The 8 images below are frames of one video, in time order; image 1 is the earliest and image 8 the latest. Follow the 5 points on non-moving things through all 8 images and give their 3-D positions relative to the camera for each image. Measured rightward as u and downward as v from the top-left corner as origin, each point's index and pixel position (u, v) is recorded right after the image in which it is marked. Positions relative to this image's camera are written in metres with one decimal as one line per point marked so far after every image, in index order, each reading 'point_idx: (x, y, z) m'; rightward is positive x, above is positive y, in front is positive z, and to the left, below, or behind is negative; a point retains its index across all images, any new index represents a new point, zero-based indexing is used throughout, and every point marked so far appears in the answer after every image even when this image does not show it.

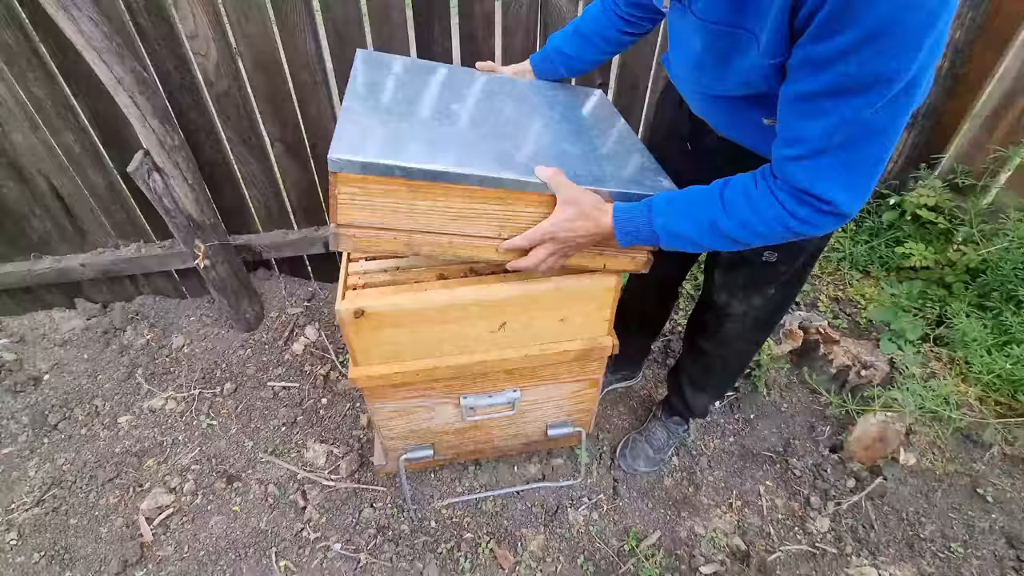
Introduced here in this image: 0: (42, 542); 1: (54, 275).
0: (-1.6, -0.9, +1.7) m
1: (-2.1, +0.1, +2.2) m
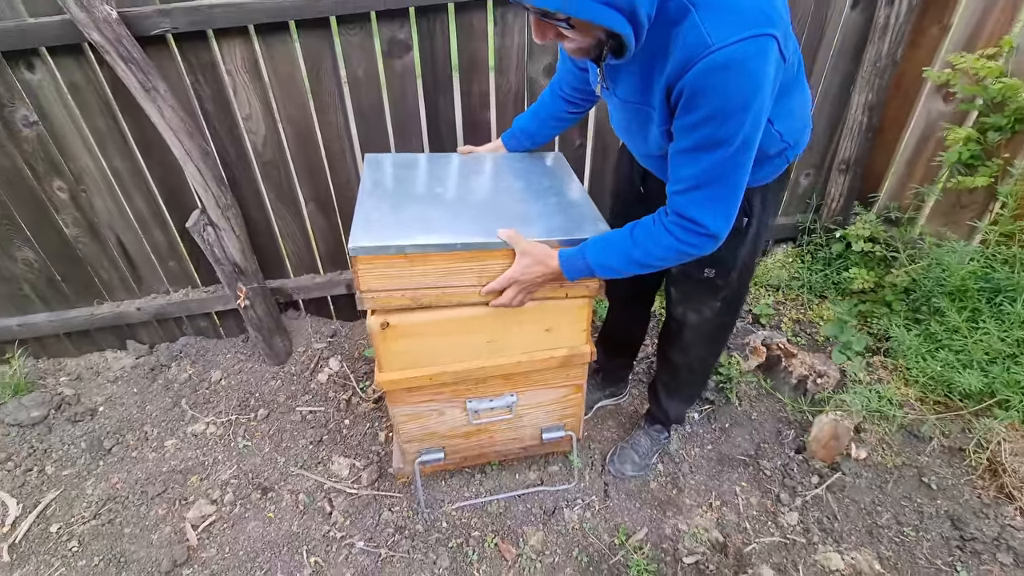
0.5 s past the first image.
0: (-1.6, -1.0, +1.9) m
1: (-2.1, -0.2, +2.6) m
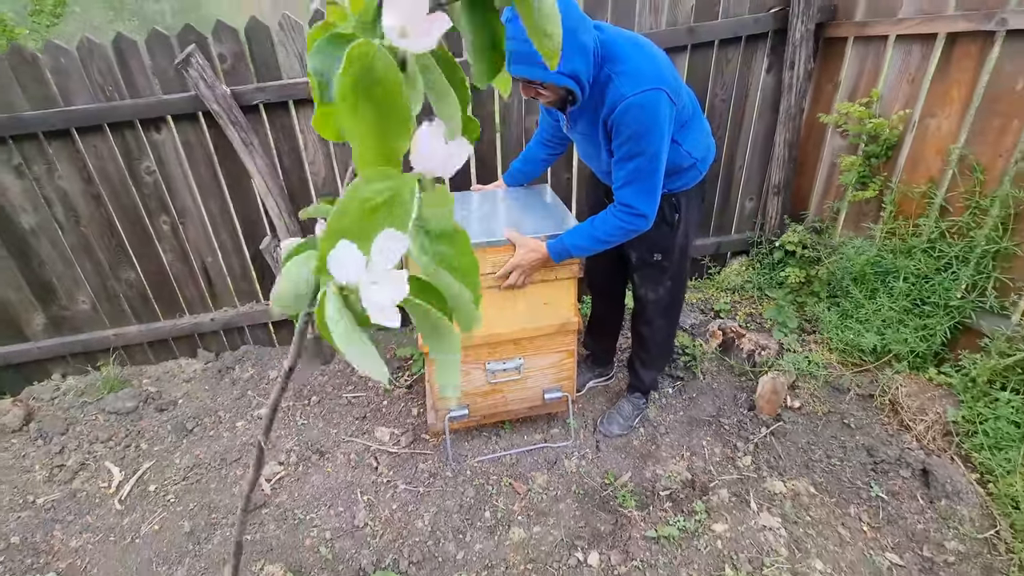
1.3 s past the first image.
0: (-1.6, -1.0, +2.4) m
1: (-2.0, -0.2, +3.1) m
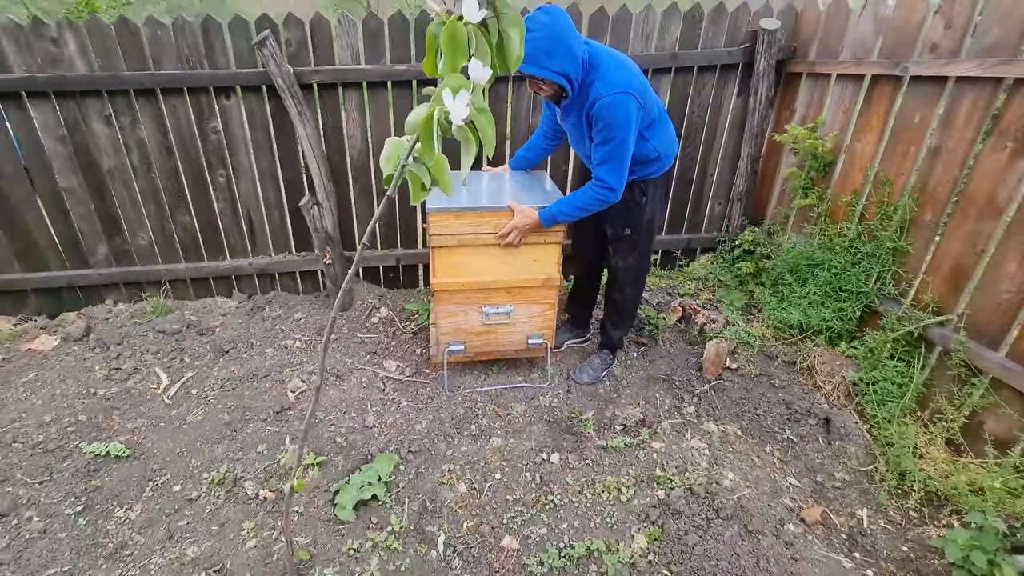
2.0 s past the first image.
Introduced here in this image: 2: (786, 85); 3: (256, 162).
0: (-1.7, -0.7, +2.9) m
1: (-2.1, +0.1, +3.6) m
2: (+1.9, +1.4, +3.4) m
3: (-1.7, +0.9, +3.4) m
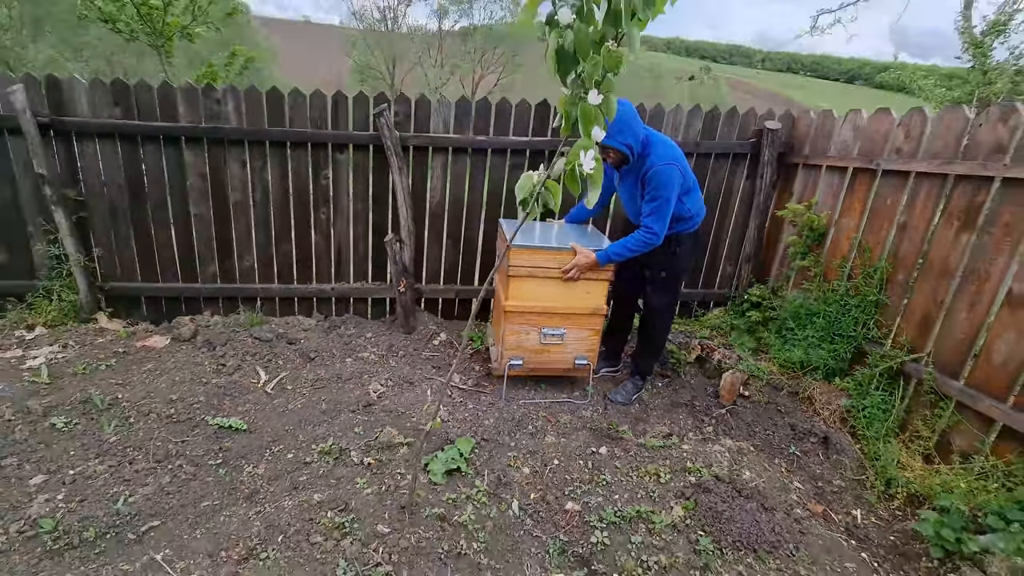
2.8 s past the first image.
0: (-1.3, -0.7, +3.4) m
1: (-1.7, 0.0, +4.3) m
2: (+2.3, +1.0, +4.2) m
3: (-1.3, +0.7, +4.1) m
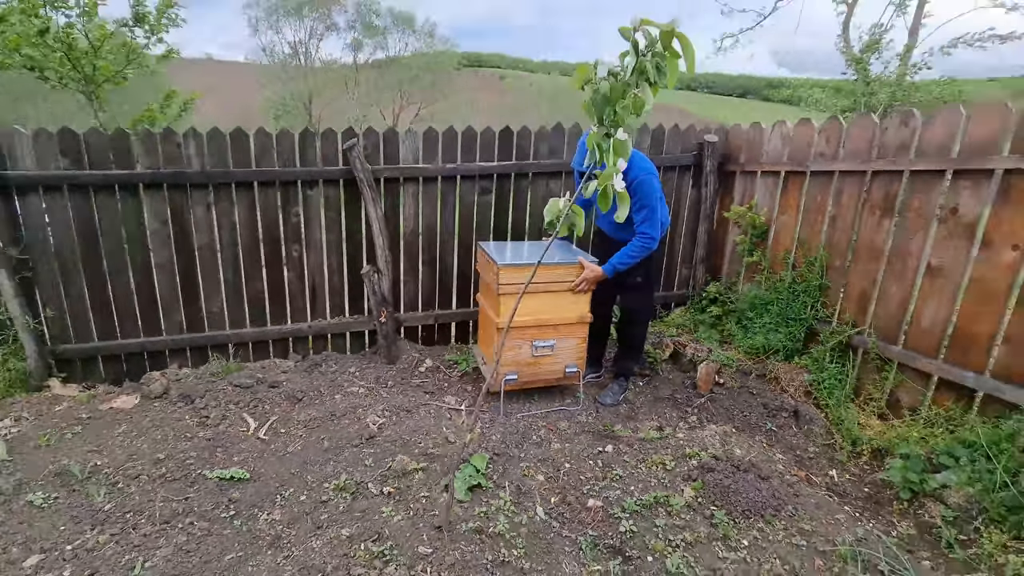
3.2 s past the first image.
0: (-1.3, -1.0, +3.4) m
1: (-1.9, -0.4, +4.2) m
2: (+2.0, +1.0, +4.7) m
3: (-1.5, +0.4, +4.1) m
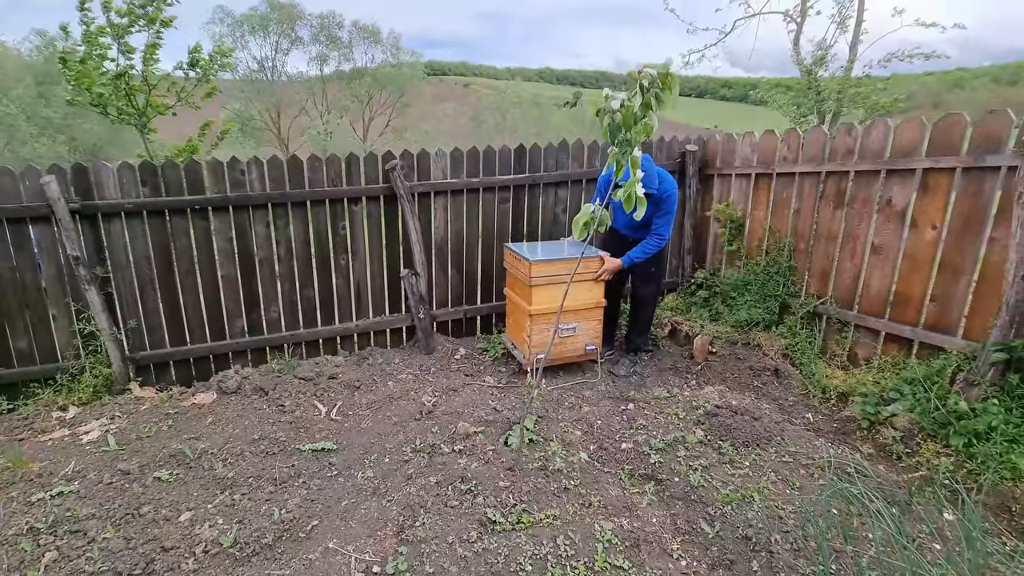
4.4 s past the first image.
0: (-1.0, -1.0, +3.9) m
1: (-1.6, -0.4, +4.7) m
2: (+2.1, +1.2, +5.5) m
3: (-1.3, +0.4, +4.7) m
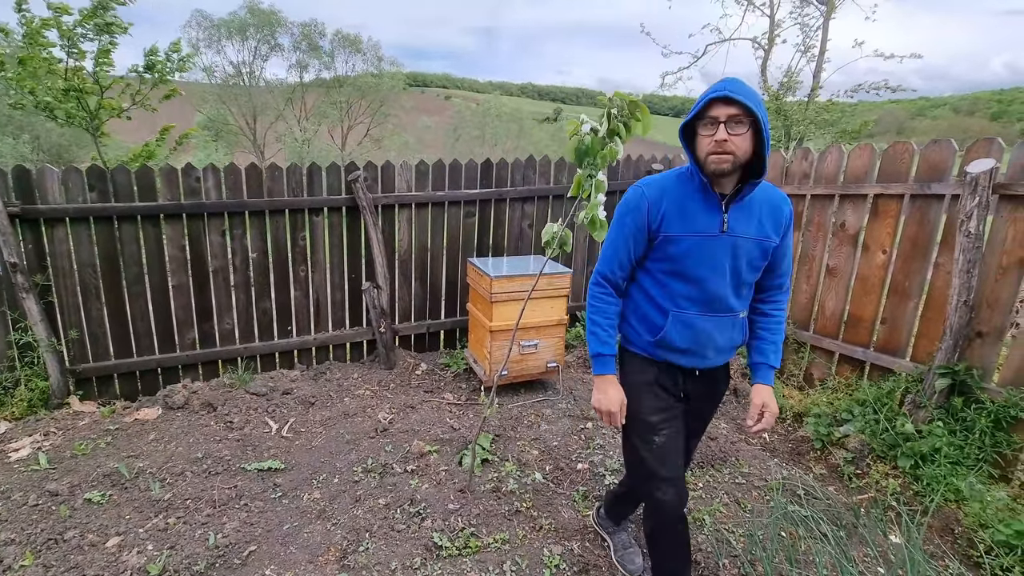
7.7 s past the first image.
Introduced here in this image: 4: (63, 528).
0: (-1.4, -1.1, +3.8) m
1: (-2.0, -0.5, +4.6) m
2: (+1.8, +1.0, +5.5) m
3: (-1.7, +0.3, +4.6) m
4: (-2.5, -1.3, +2.8) m
